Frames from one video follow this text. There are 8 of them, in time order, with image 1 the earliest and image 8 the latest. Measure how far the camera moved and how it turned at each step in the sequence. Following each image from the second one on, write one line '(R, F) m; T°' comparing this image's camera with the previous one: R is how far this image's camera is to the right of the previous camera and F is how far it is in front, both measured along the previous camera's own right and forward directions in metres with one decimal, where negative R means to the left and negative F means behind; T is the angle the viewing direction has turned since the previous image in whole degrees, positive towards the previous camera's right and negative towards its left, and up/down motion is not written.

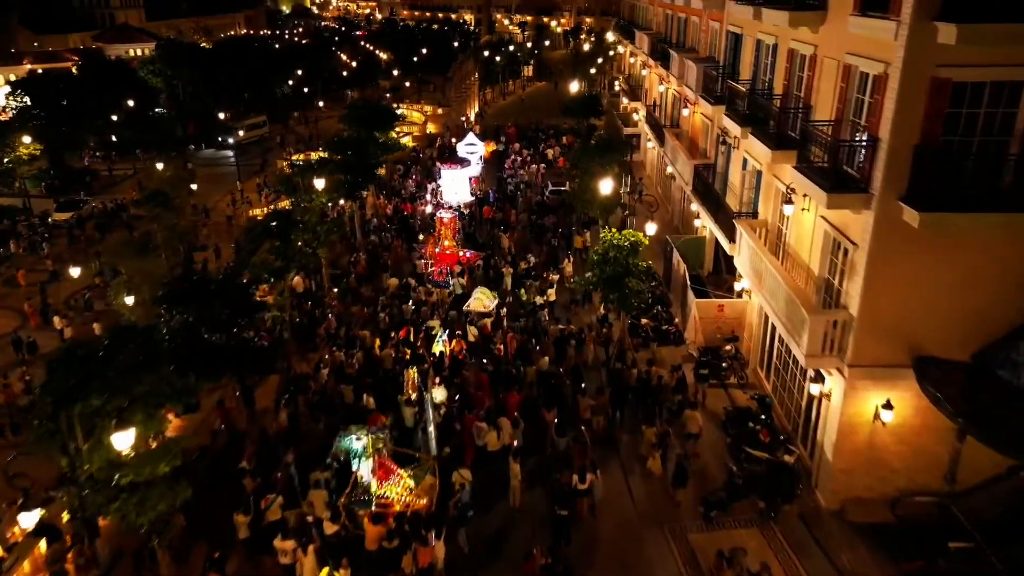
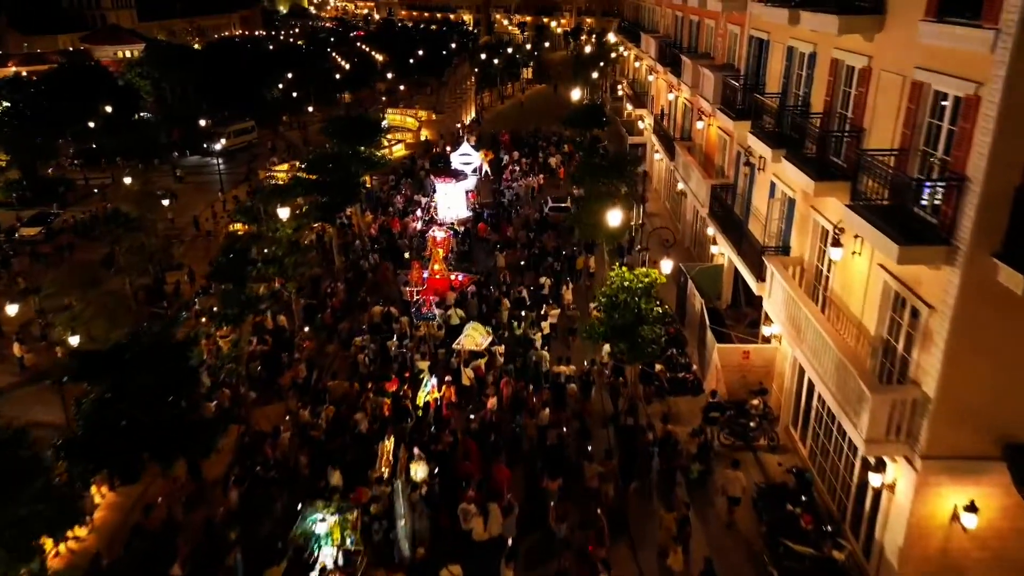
(+0.1, +2.5) m; 0°
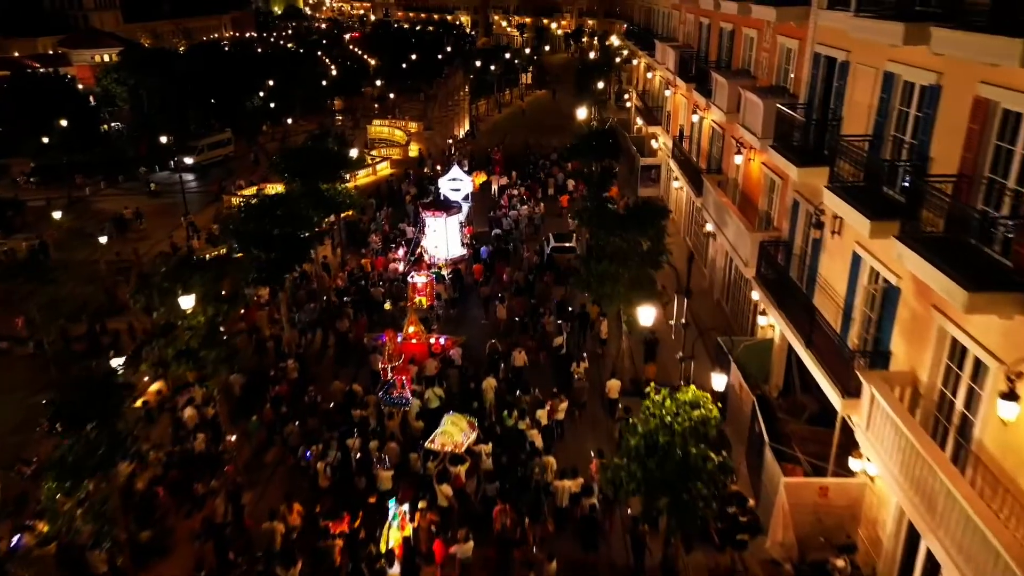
(+0.1, +4.5) m; 0°
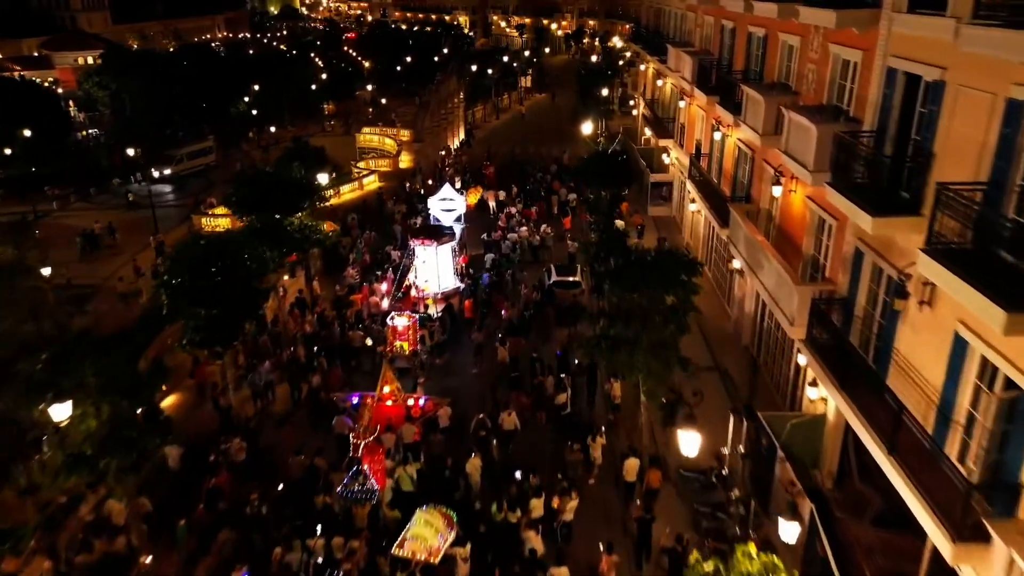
(+0.1, +3.1) m; 0°
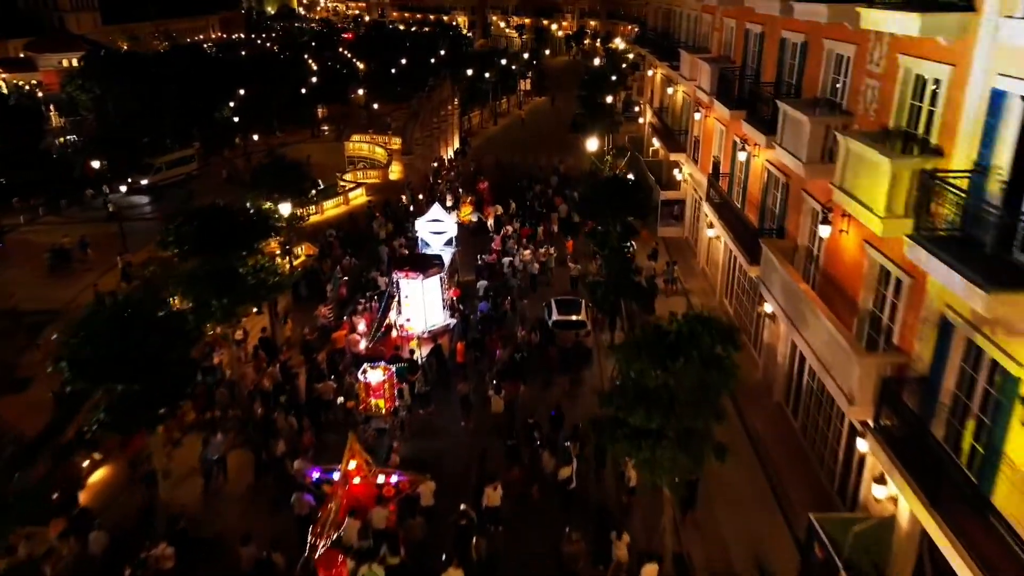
(+0.1, +2.7) m; 0°
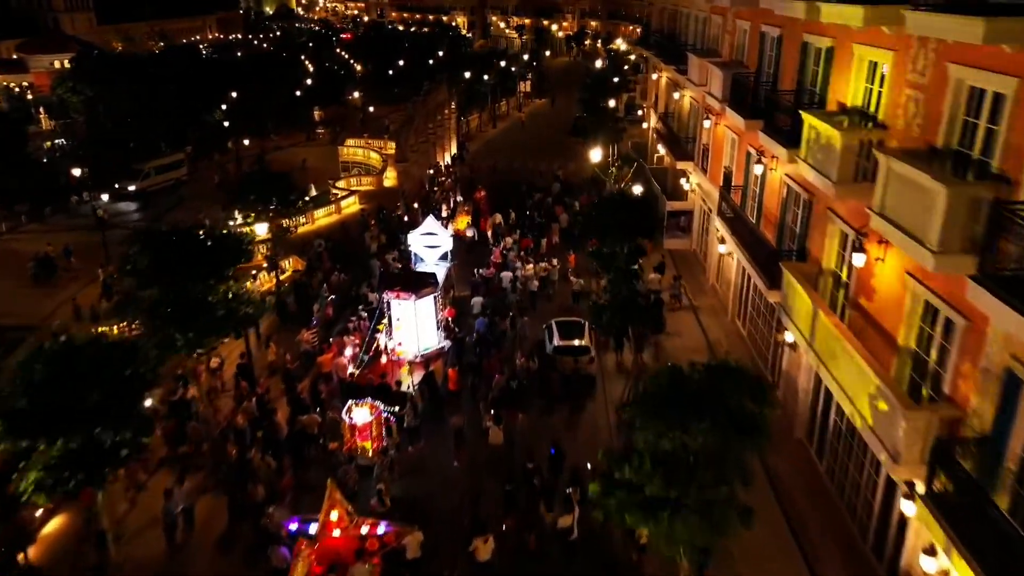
(+0.1, +1.4) m; 0°
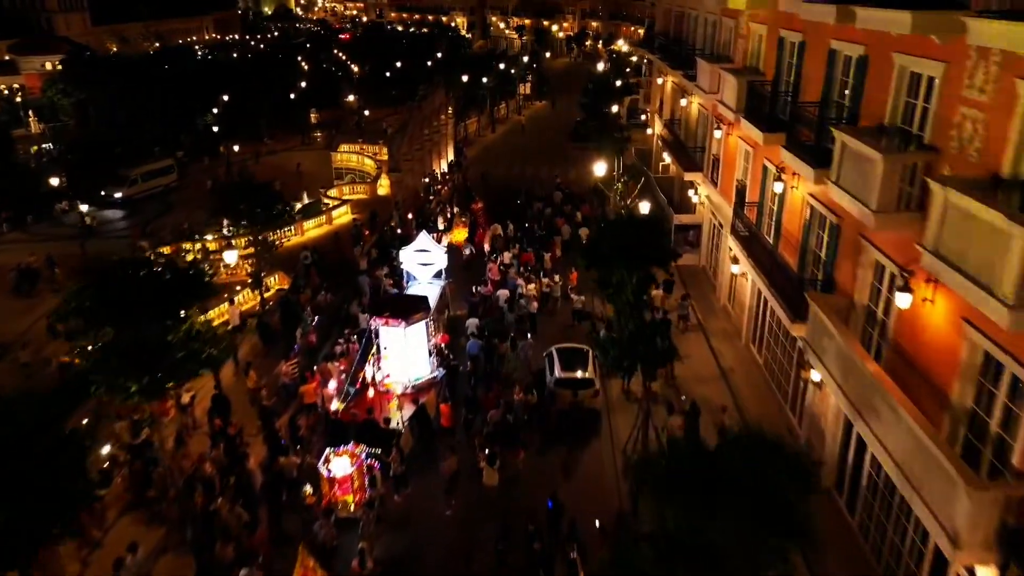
(+0.1, +1.5) m; 0°
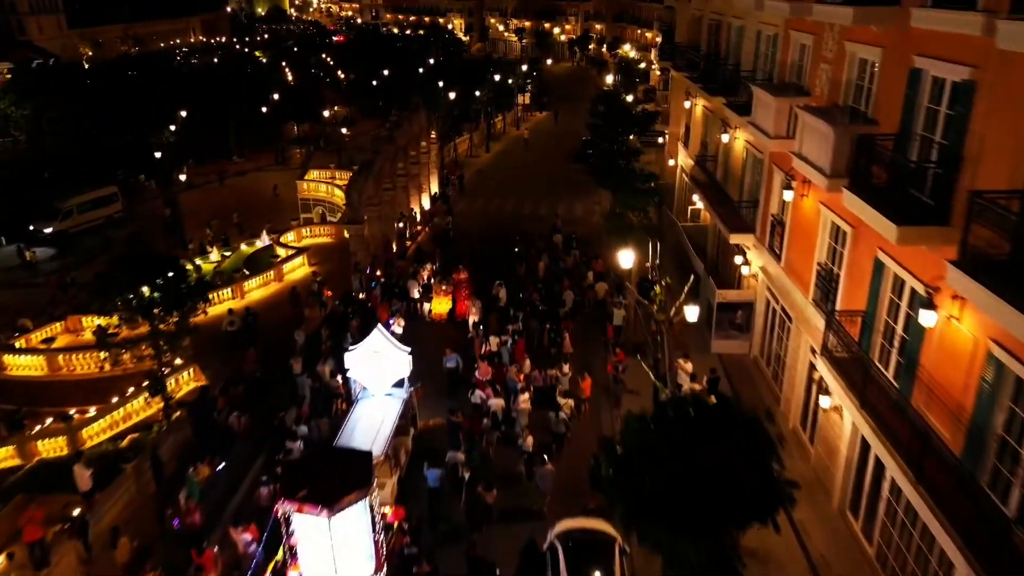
(+0.3, +6.2) m; 0°
